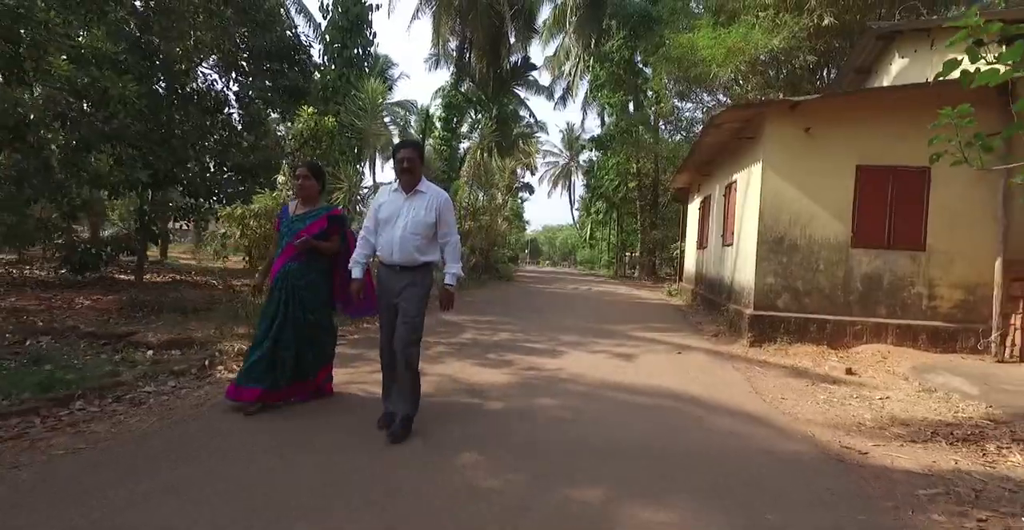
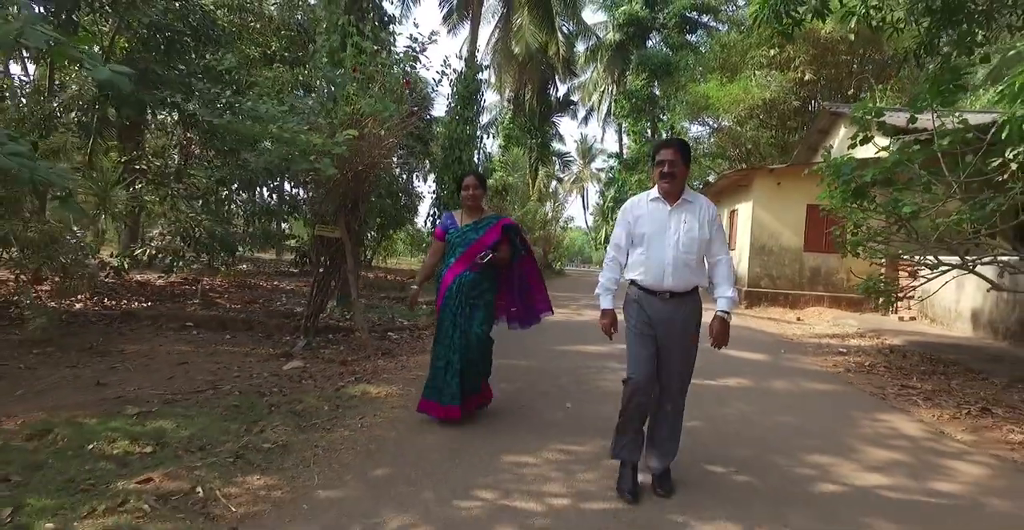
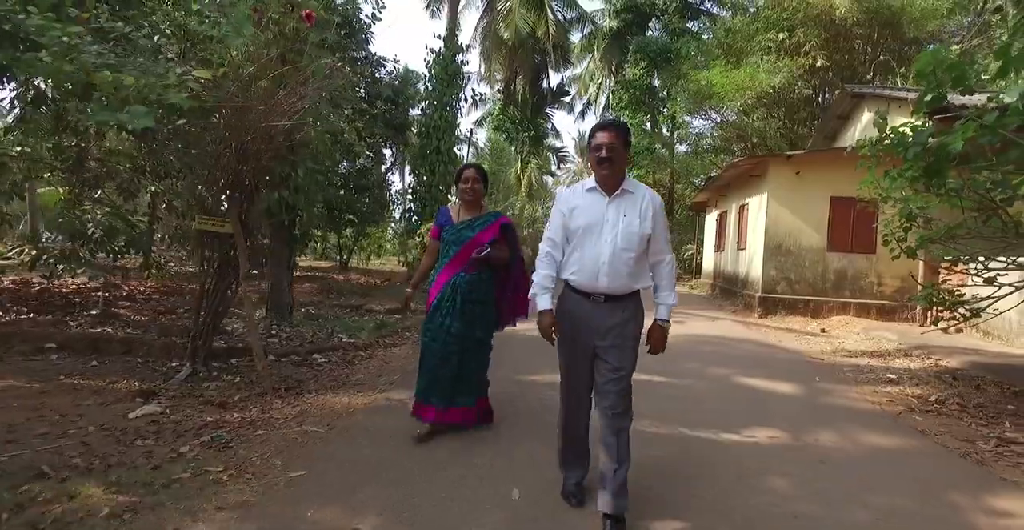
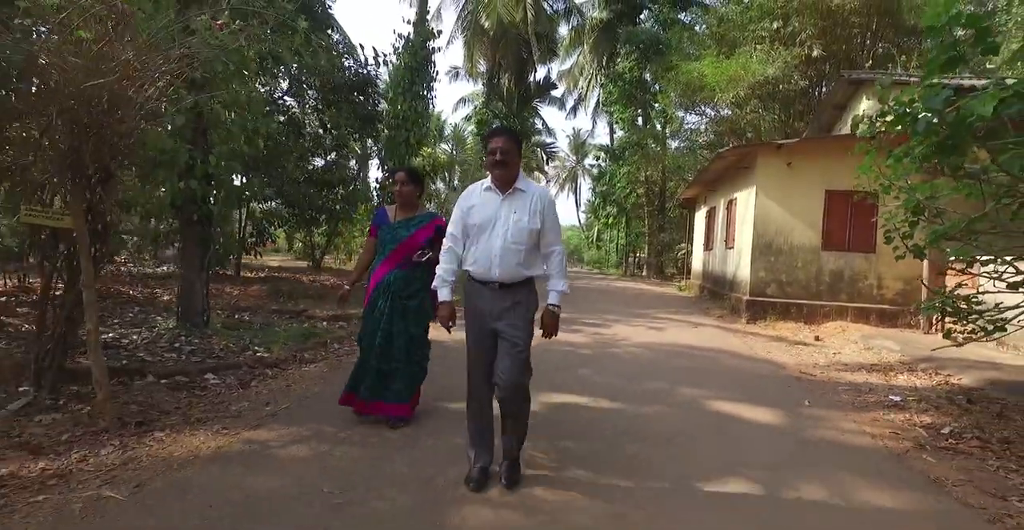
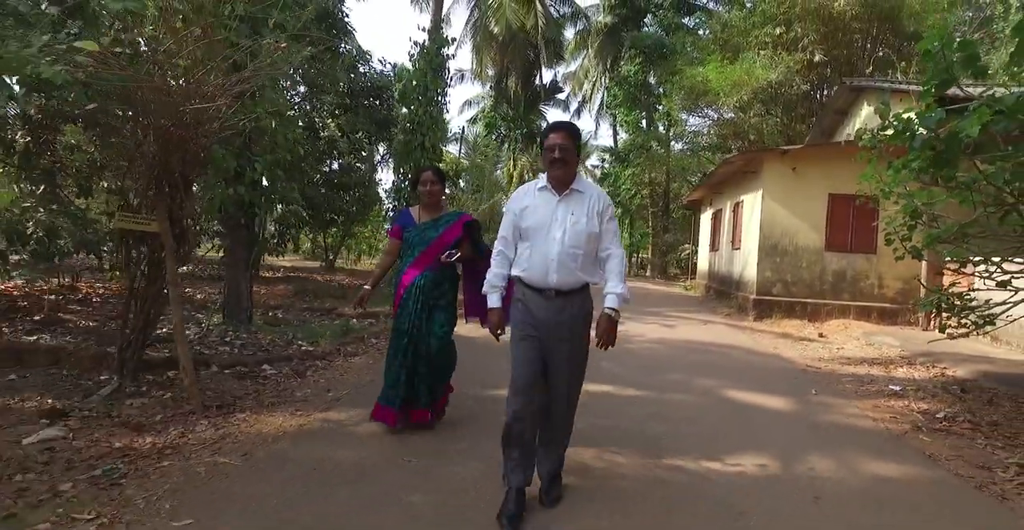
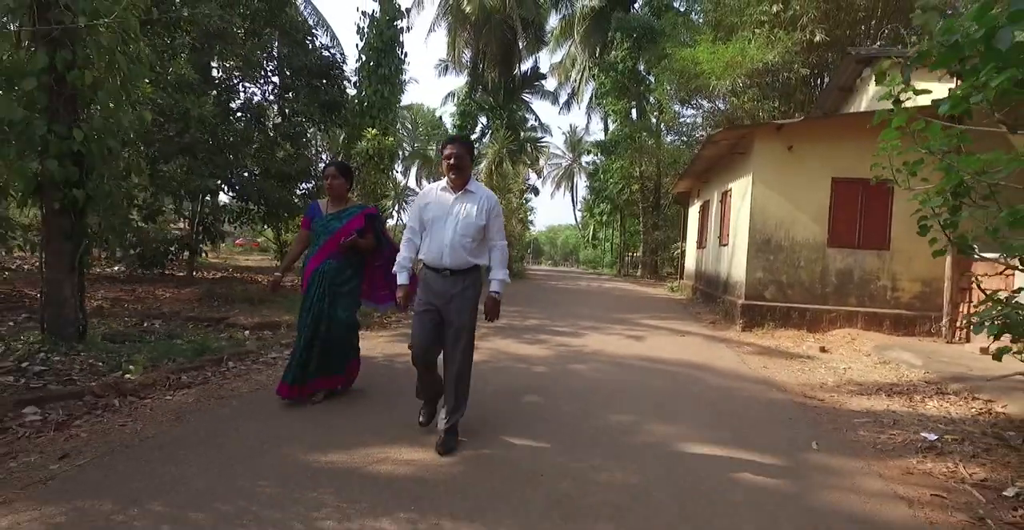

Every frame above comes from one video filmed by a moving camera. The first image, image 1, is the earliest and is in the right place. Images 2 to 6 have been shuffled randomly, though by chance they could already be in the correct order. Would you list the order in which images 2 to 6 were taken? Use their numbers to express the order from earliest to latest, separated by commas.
6, 4, 5, 3, 2
